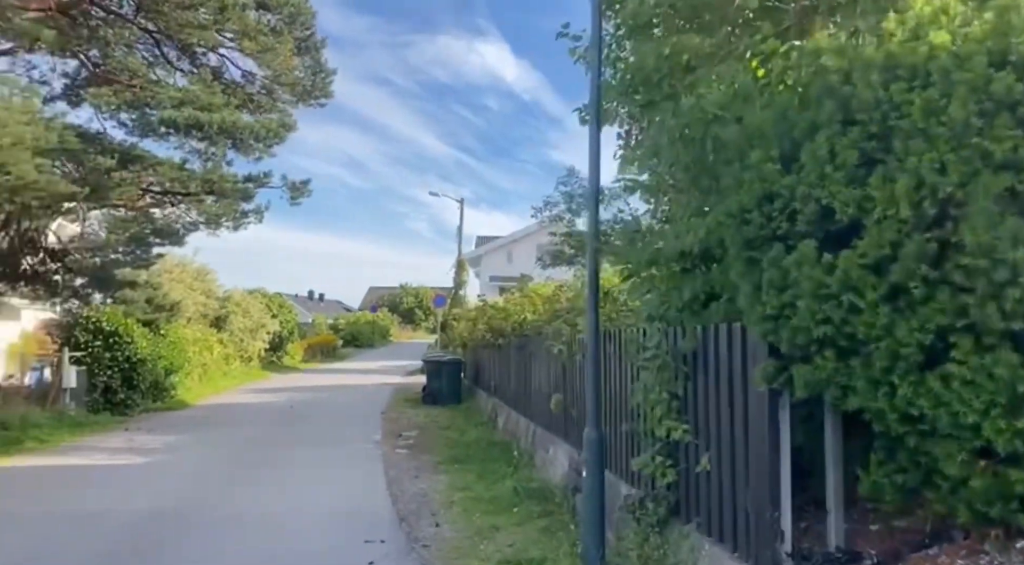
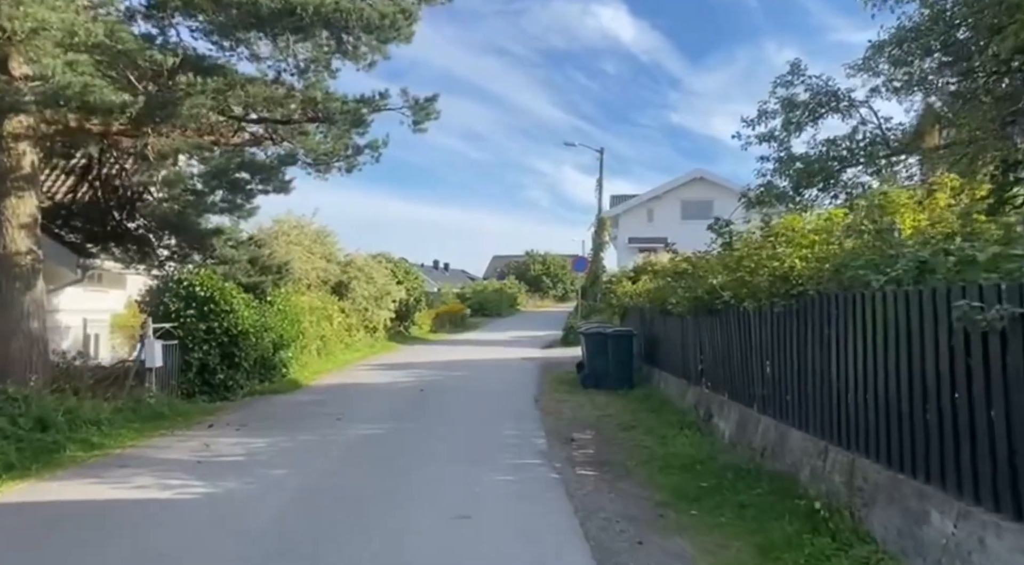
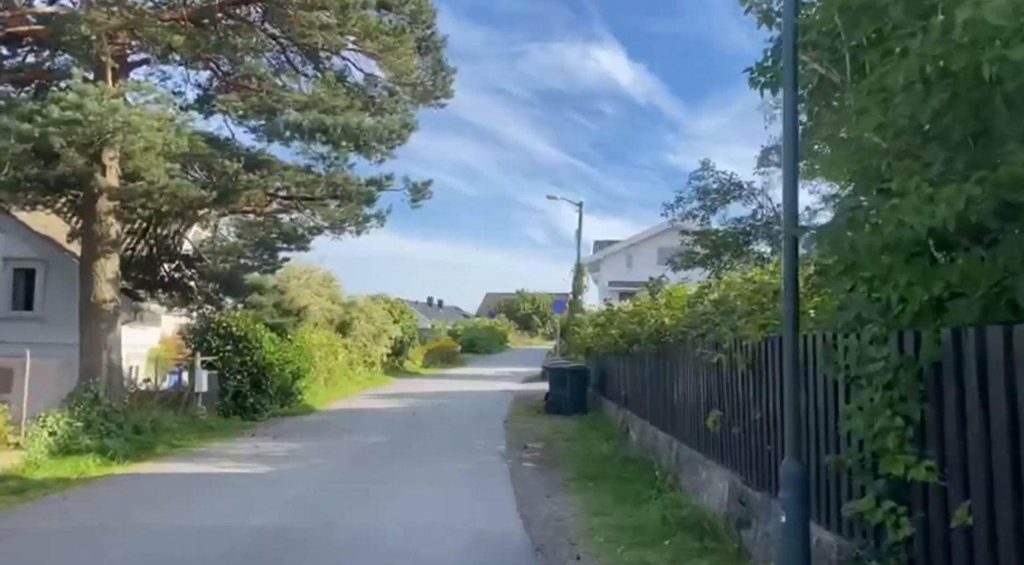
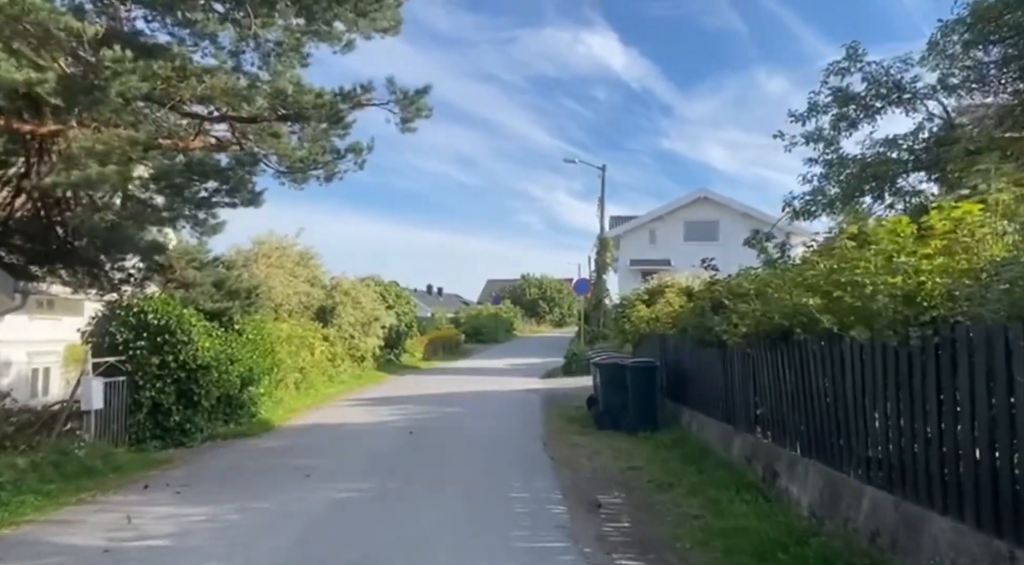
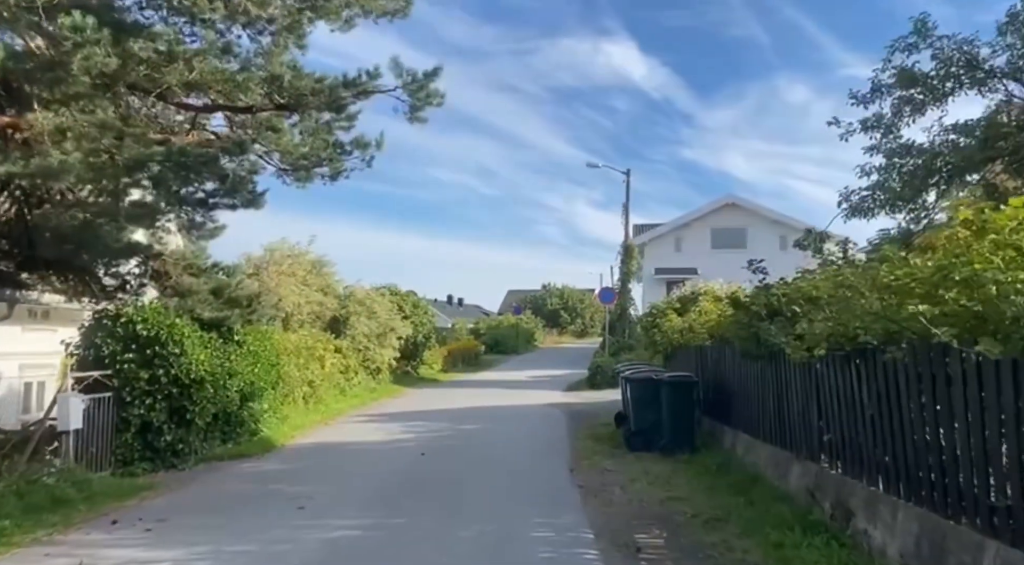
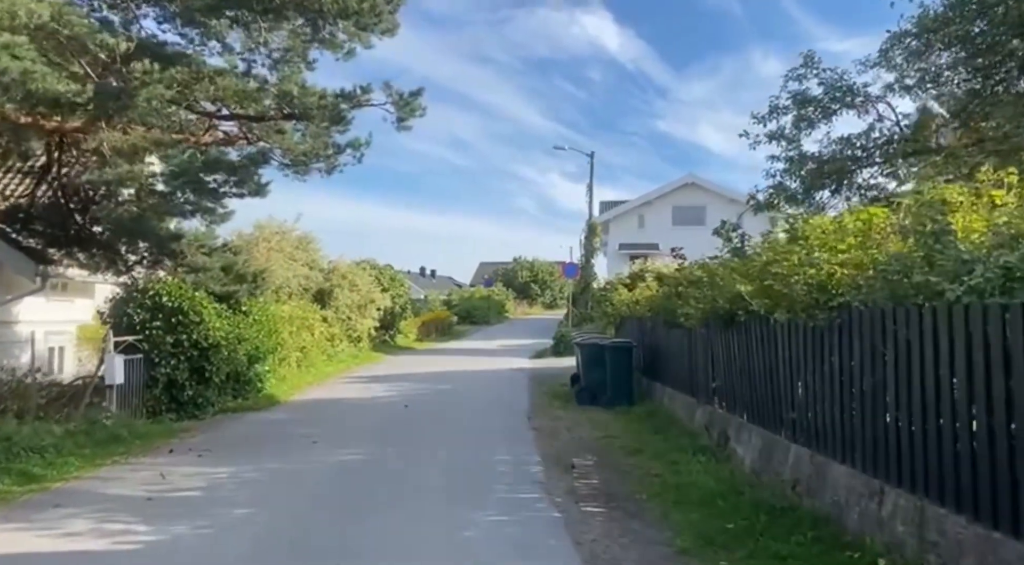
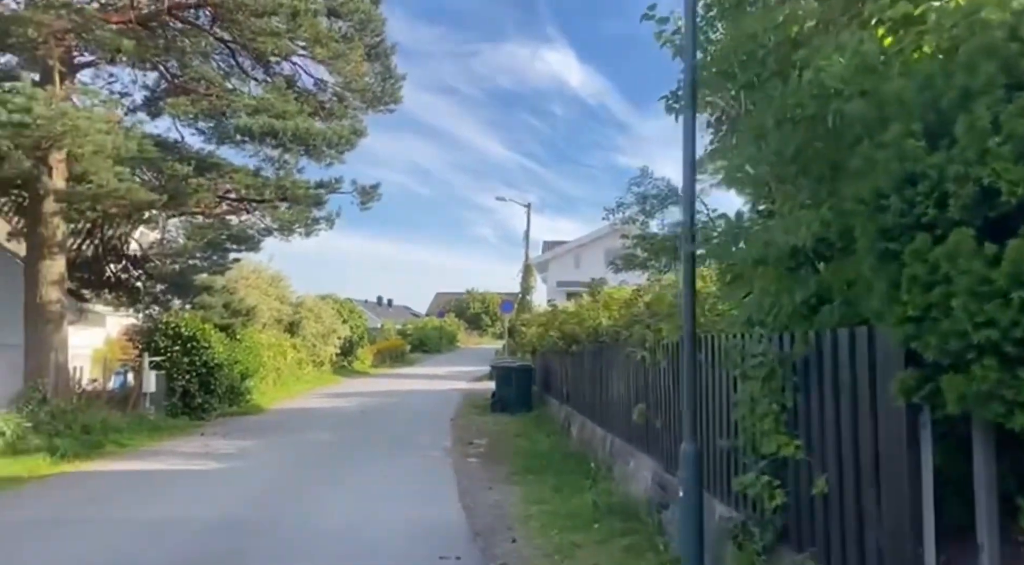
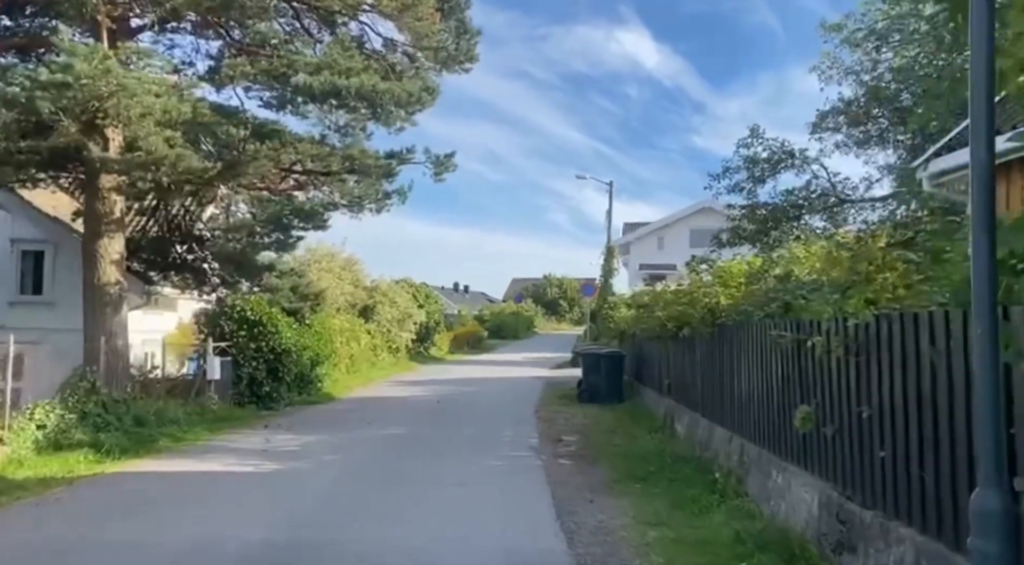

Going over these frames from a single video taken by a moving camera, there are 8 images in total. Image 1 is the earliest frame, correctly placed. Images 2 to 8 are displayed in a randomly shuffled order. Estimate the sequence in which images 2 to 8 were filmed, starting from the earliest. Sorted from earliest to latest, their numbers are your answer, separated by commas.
7, 3, 8, 2, 6, 4, 5
